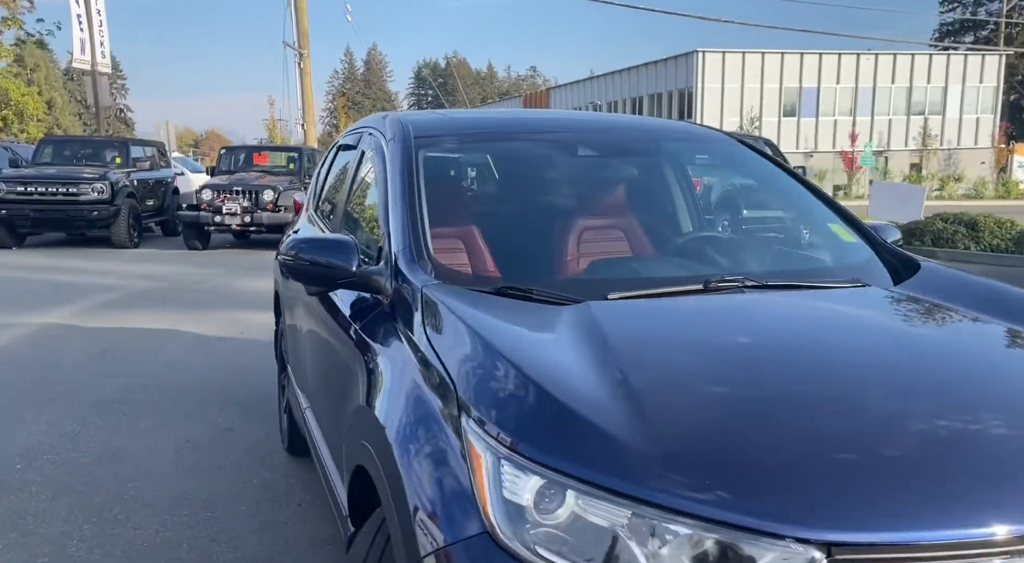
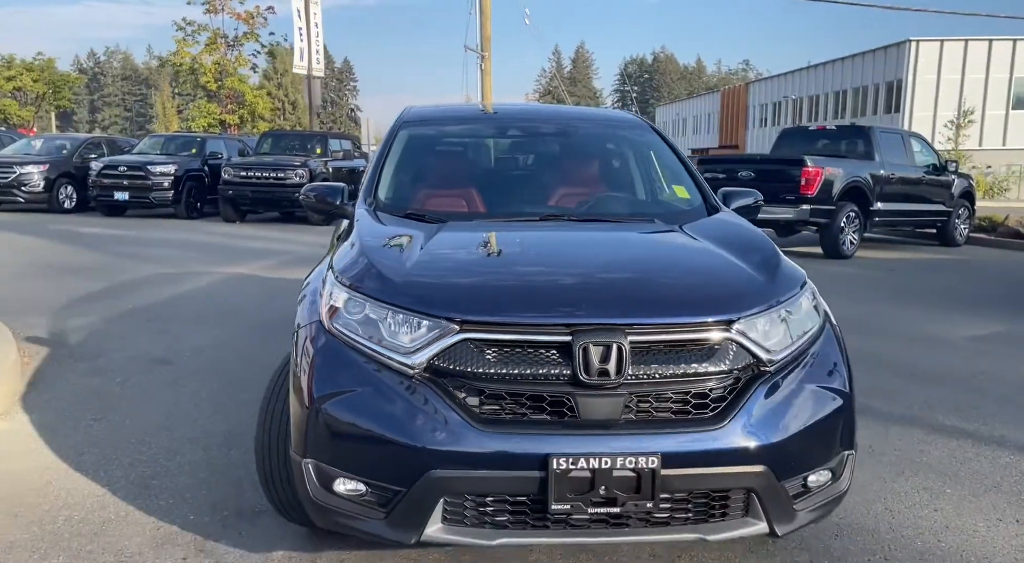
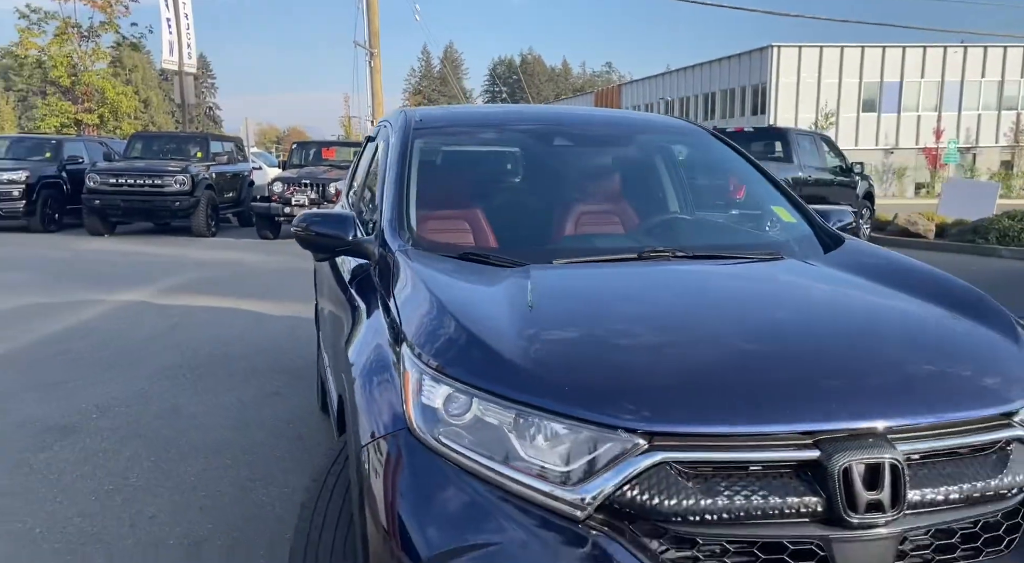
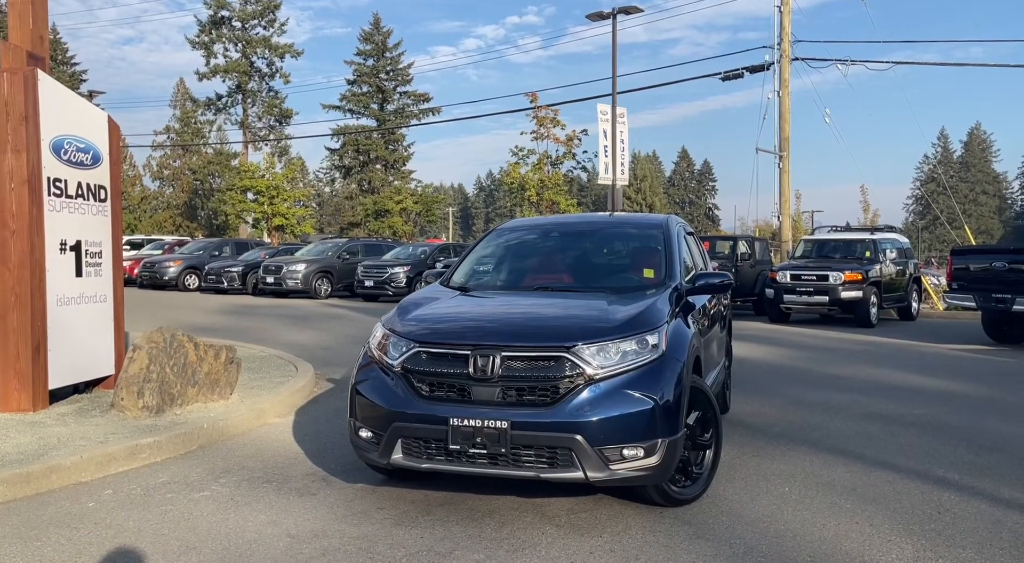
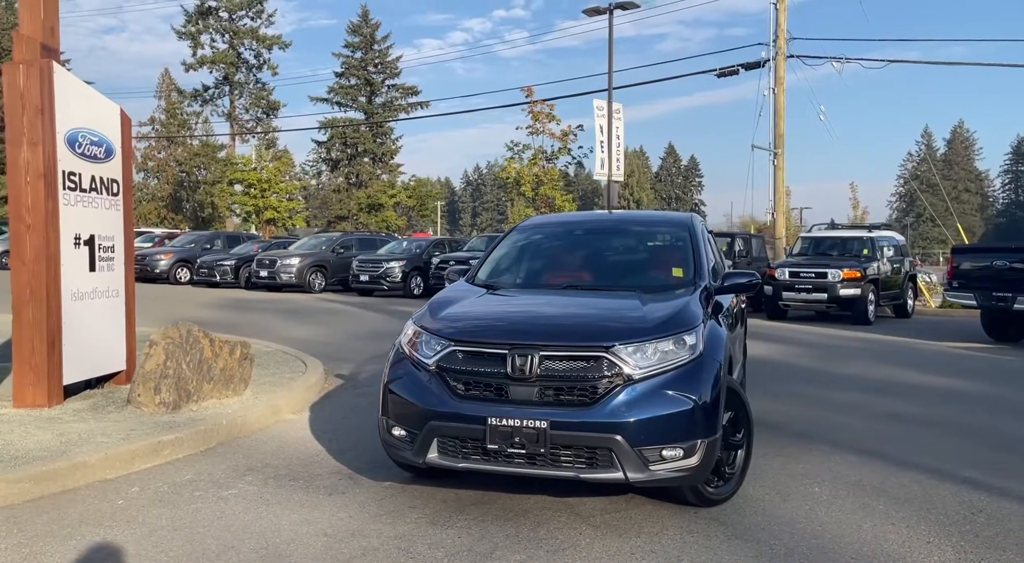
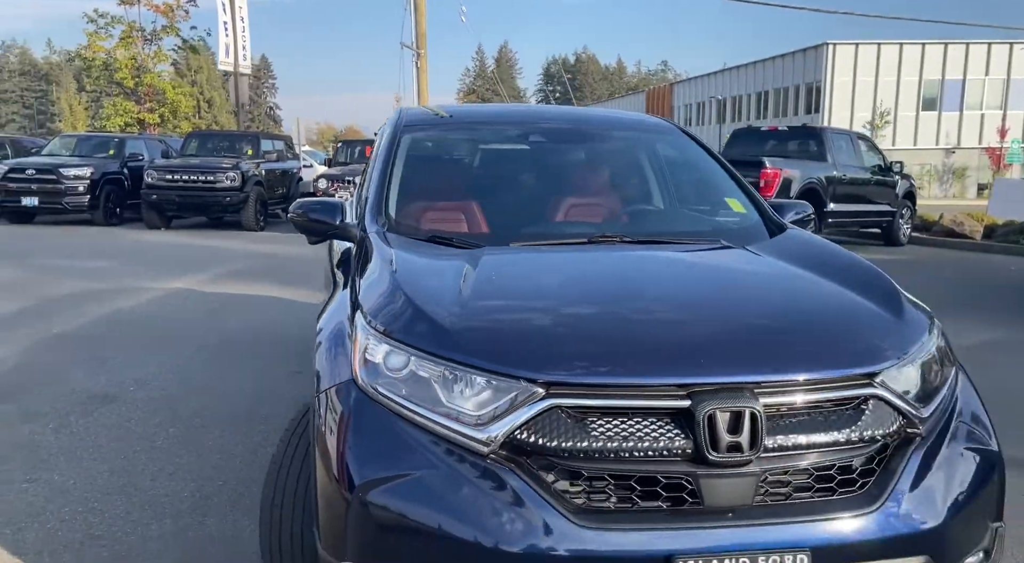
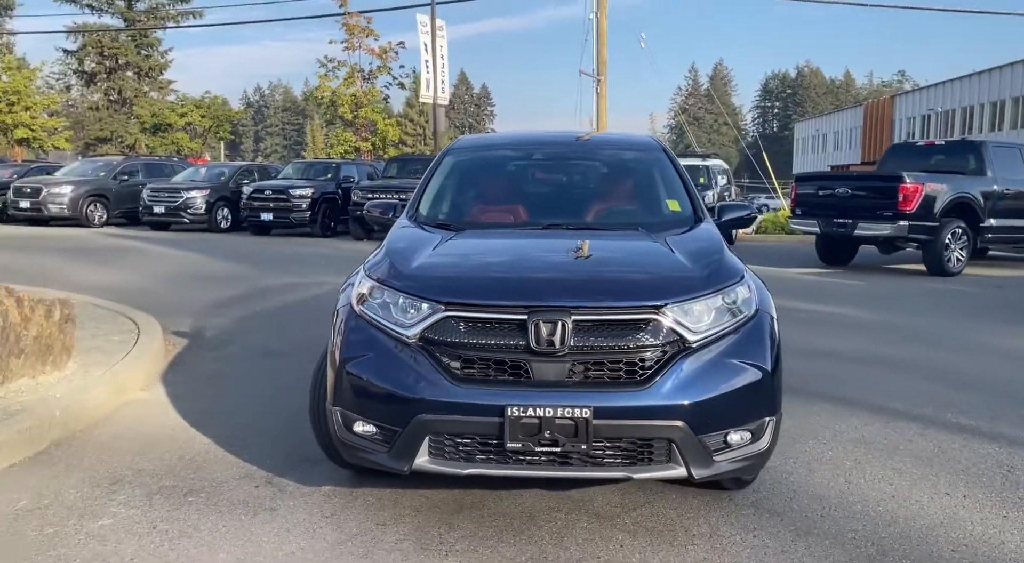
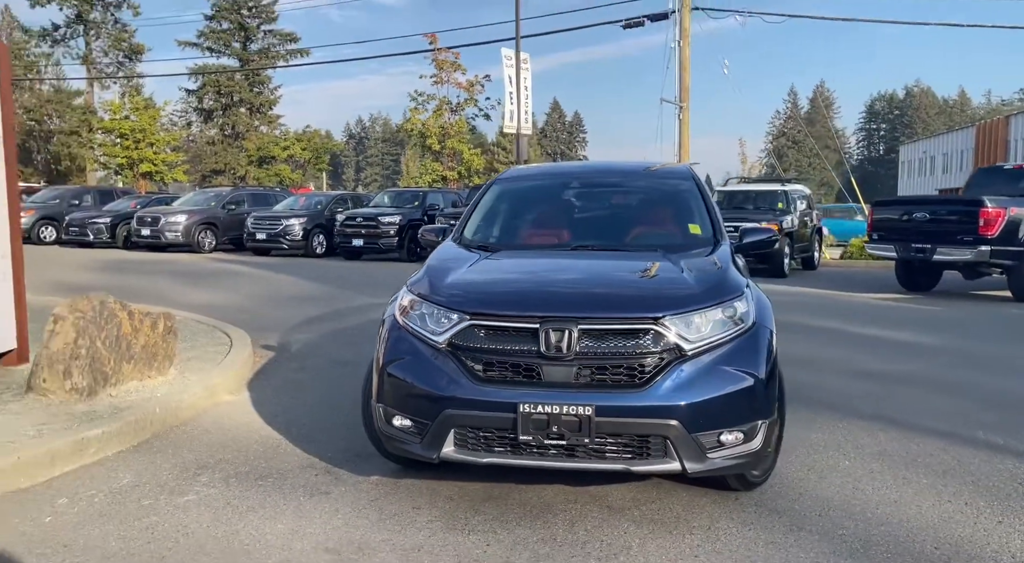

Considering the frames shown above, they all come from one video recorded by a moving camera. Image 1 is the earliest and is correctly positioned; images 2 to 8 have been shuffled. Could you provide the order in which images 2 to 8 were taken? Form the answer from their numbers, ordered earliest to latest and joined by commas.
3, 6, 2, 7, 8, 5, 4
